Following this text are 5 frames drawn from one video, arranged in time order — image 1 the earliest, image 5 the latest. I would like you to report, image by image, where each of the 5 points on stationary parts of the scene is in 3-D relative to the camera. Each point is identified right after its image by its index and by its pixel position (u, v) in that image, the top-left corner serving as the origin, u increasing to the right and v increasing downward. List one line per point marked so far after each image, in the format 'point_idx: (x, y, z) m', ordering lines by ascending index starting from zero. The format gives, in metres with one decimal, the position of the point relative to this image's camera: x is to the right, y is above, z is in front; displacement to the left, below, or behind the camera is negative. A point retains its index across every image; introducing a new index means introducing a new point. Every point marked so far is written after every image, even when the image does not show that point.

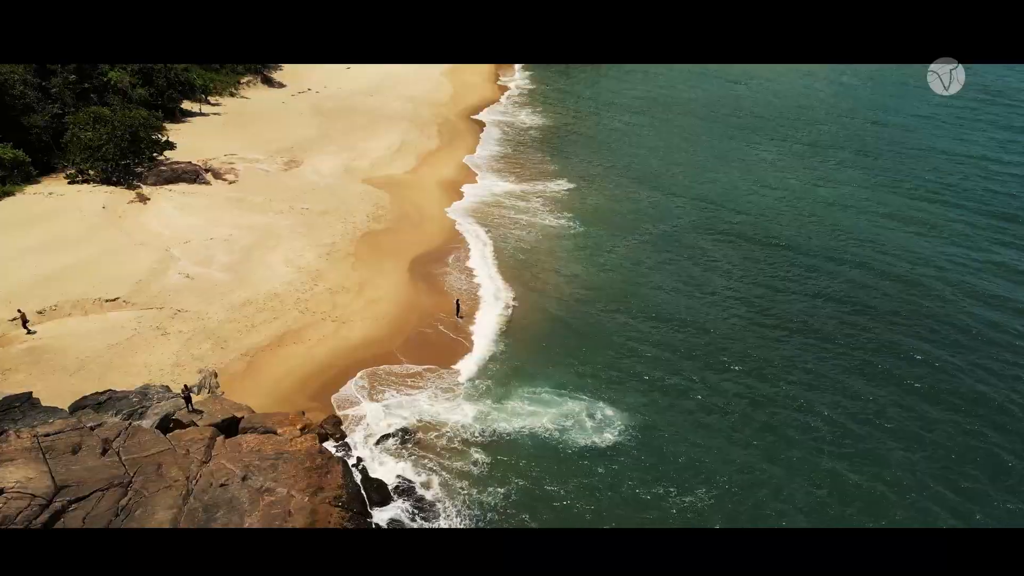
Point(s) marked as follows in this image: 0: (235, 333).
0: (-8.7, -1.4, +19.7) m
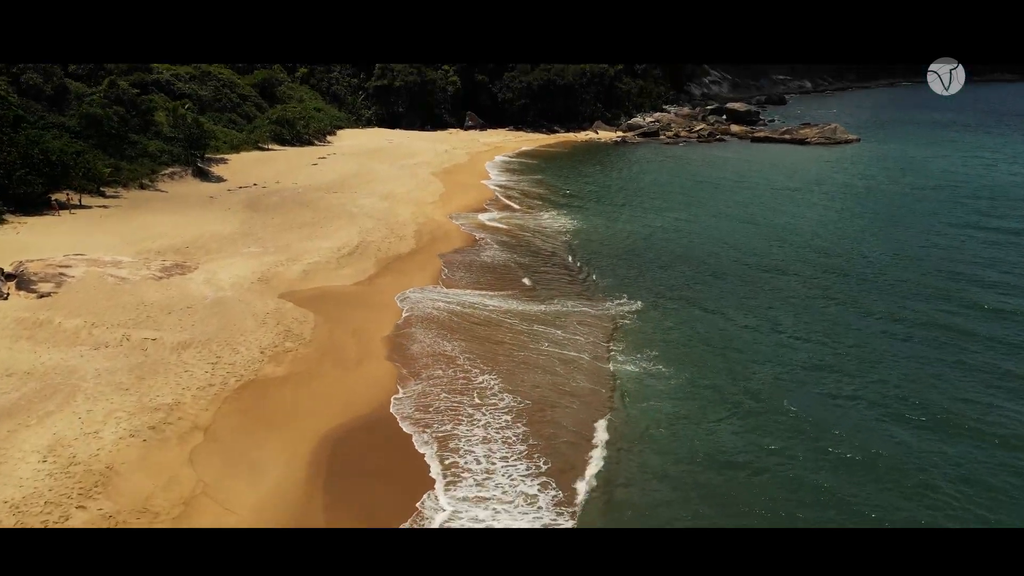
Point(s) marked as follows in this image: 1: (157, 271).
0: (-8.6, -4.5, +8.3) m
1: (-9.9, +0.5, +17.5) m
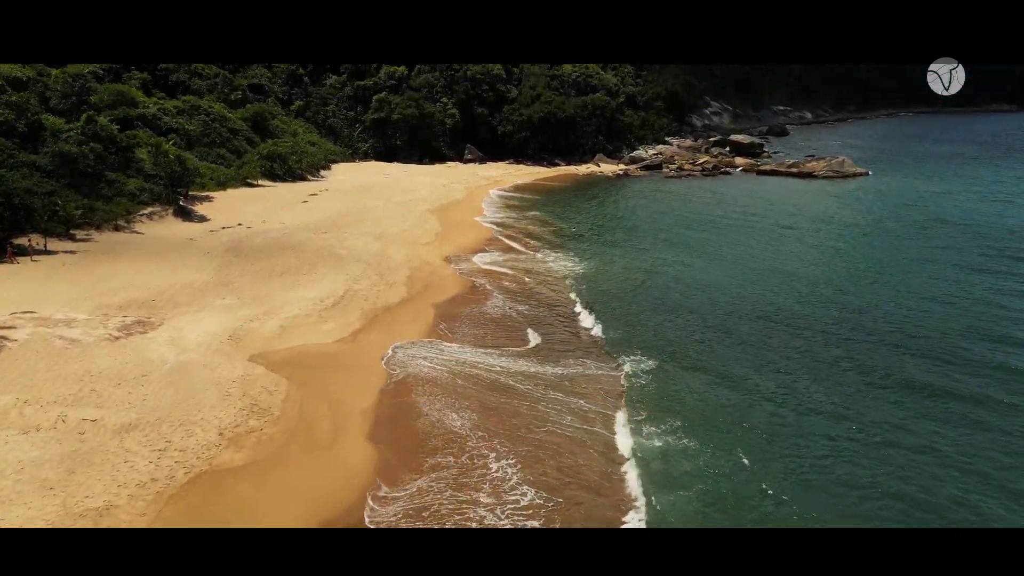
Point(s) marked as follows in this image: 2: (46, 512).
0: (-8.6, -5.7, +6.3) m
1: (-9.9, -1.1, +15.7) m
2: (-7.2, -3.4, +9.7) m
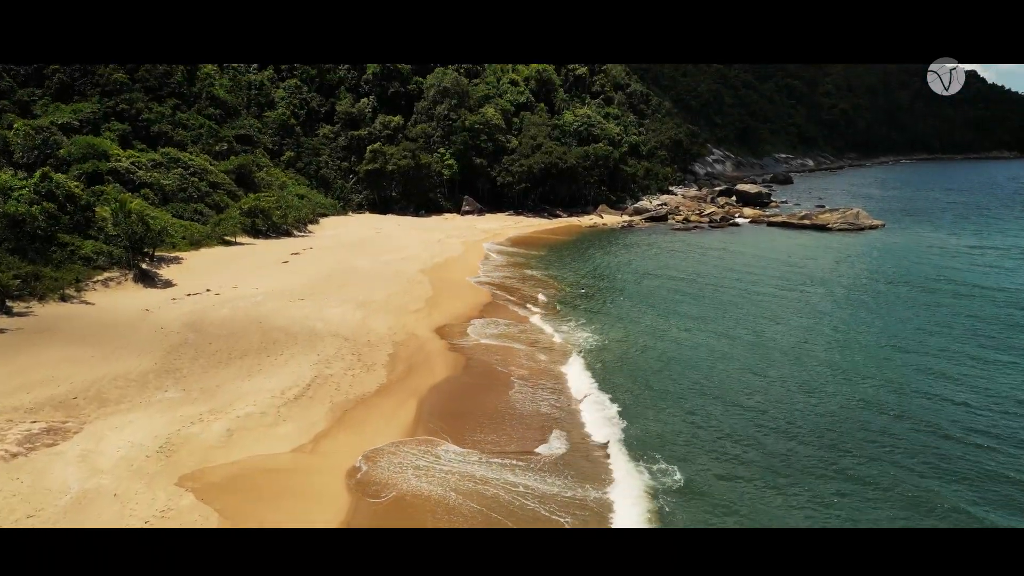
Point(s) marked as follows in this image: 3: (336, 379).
0: (-8.8, -7.1, +3.0) m
1: (-10.1, -3.2, +12.6) m
2: (-7.3, -5.1, +6.5) m
3: (-5.1, -2.6, +17.9) m
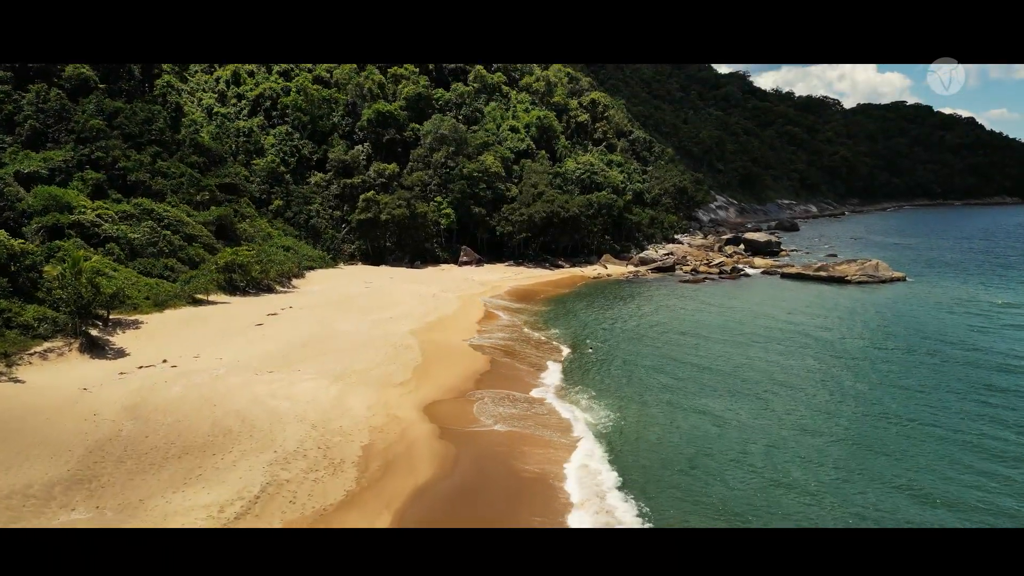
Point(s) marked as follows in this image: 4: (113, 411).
0: (-8.9, -8.1, -0.6) m
1: (-10.1, -4.8, +9.4) m
2: (-7.4, -6.3, +3.1) m
3: (-5.1, -4.6, +14.6) m
4: (-11.1, -3.4, +17.4) m
